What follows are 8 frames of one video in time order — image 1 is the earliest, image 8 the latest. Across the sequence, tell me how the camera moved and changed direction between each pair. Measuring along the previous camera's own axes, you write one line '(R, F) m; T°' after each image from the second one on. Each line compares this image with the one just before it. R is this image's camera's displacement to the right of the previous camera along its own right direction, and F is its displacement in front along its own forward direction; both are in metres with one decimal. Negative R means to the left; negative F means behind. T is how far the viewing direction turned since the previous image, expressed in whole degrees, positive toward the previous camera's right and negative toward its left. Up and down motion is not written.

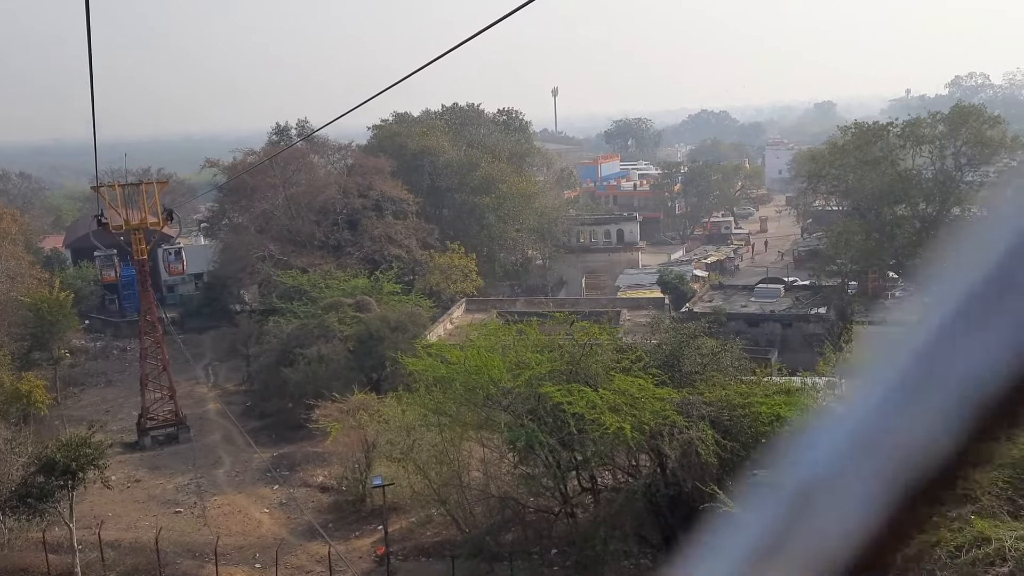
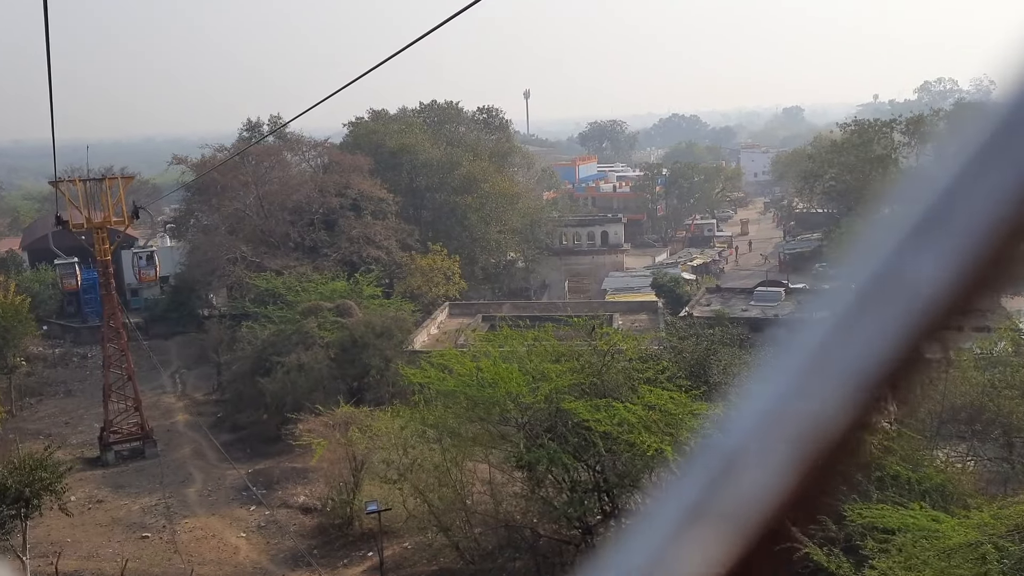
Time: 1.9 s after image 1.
(-0.5, +1.0) m; +2°
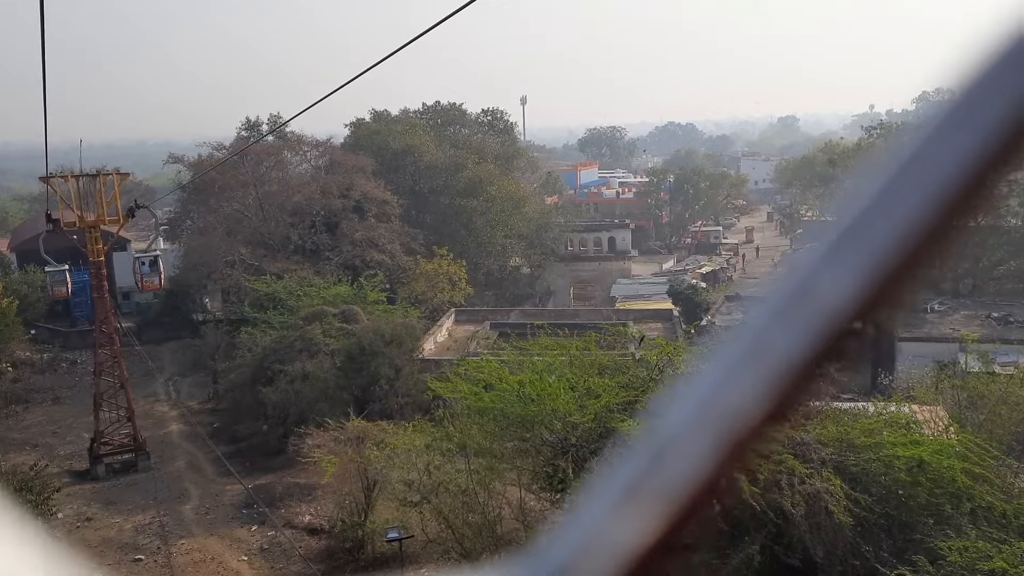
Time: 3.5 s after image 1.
(-0.5, +0.9) m; +1°
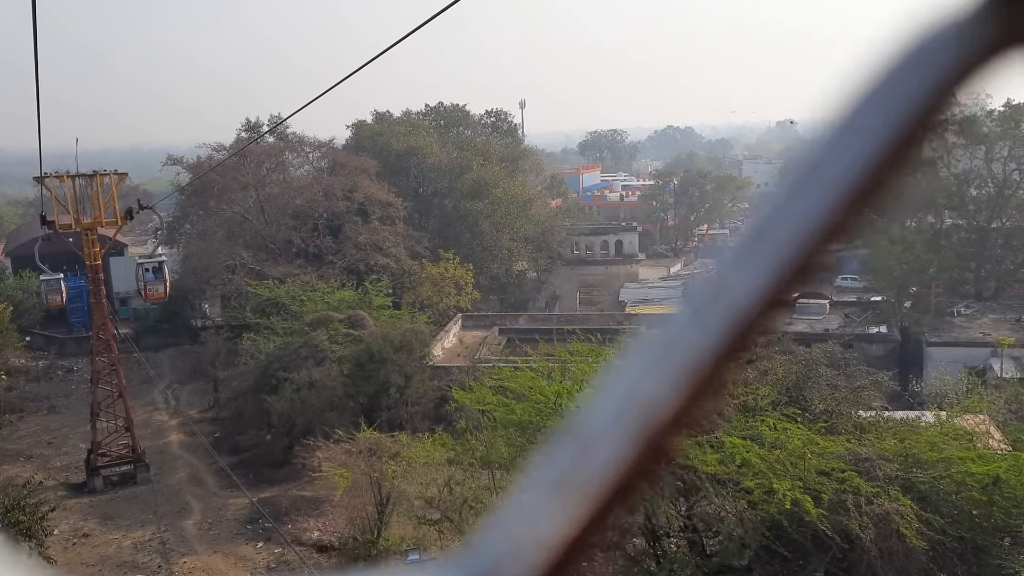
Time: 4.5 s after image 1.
(-0.3, +0.6) m; 0°
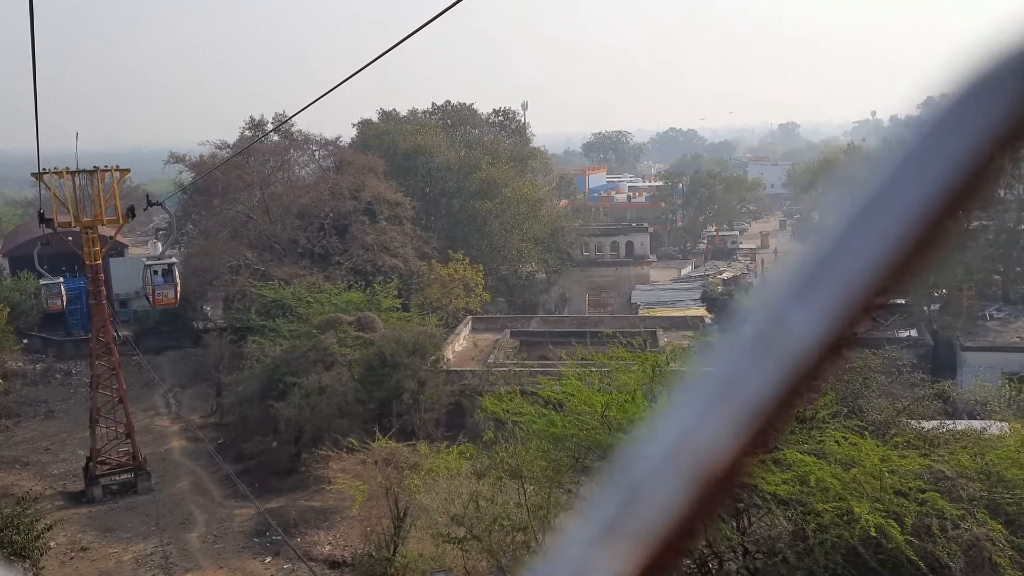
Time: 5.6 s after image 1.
(-0.3, +0.6) m; 0°
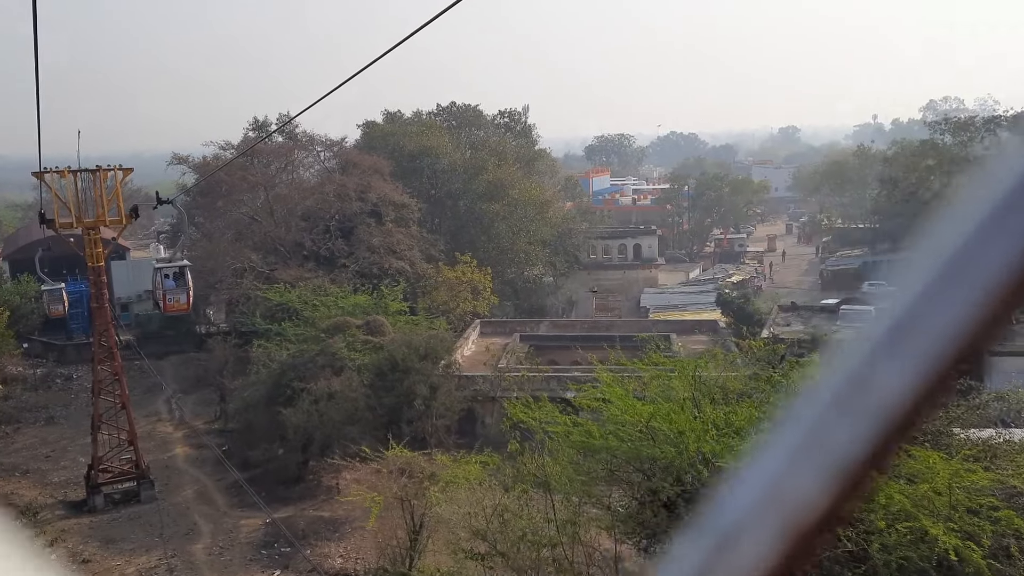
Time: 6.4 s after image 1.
(-0.3, +0.4) m; 0°
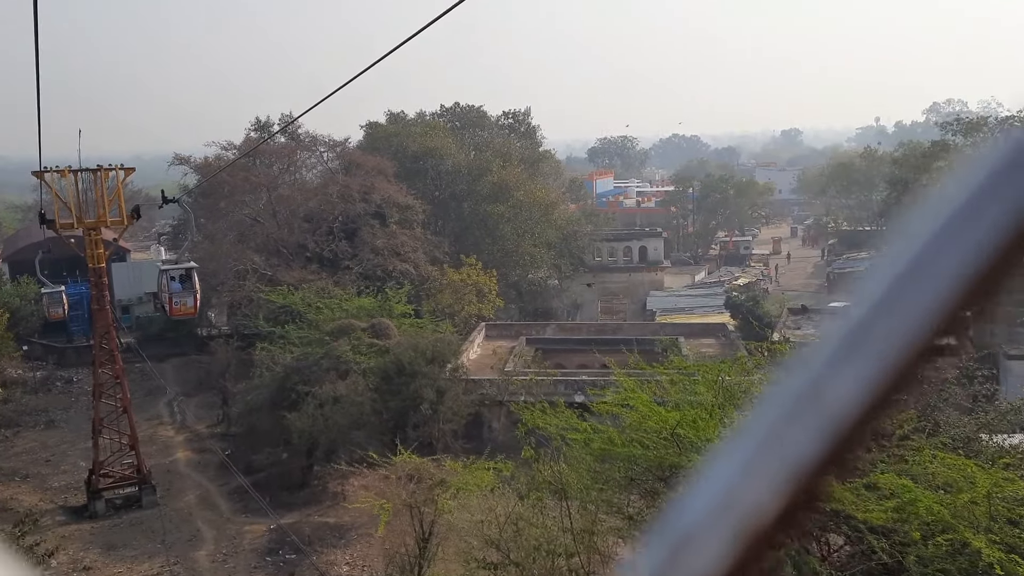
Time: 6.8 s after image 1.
(-0.1, +0.2) m; 0°
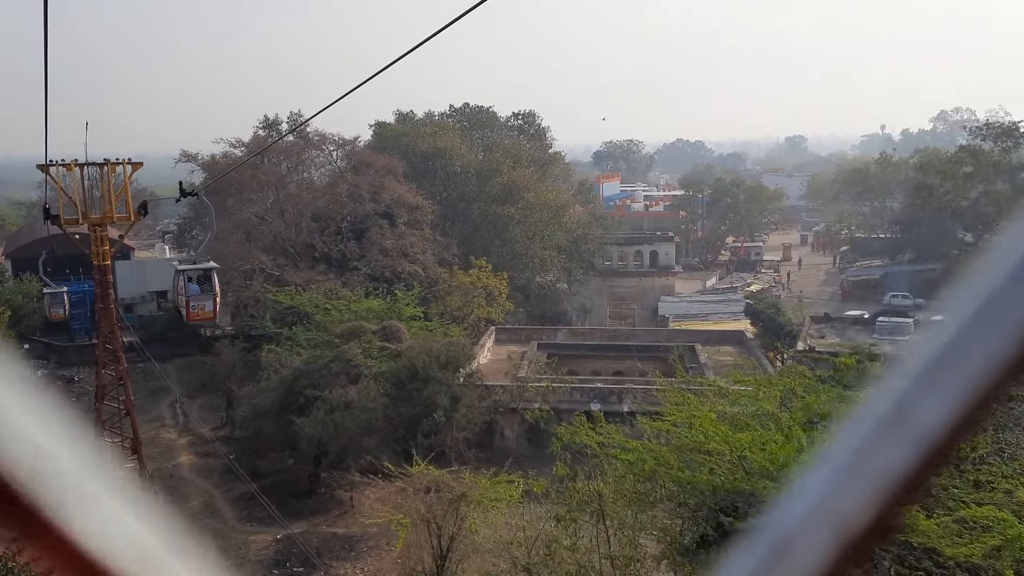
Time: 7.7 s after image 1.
(-0.3, +0.5) m; 0°
